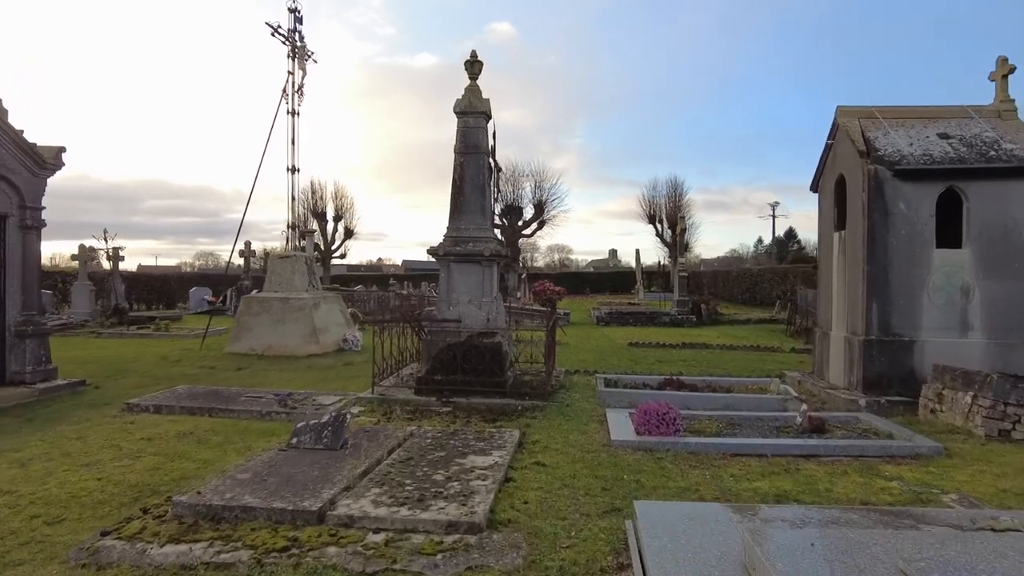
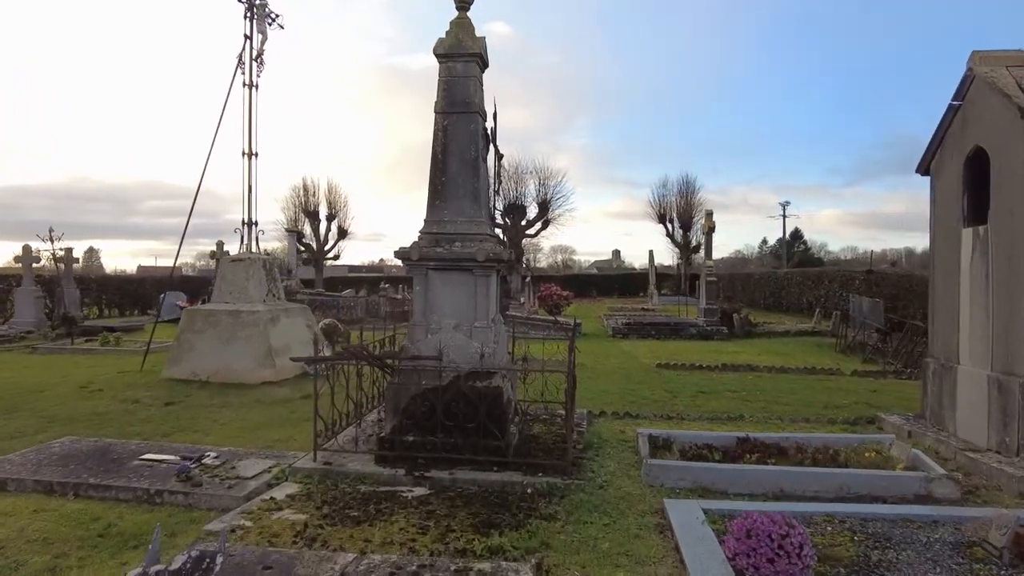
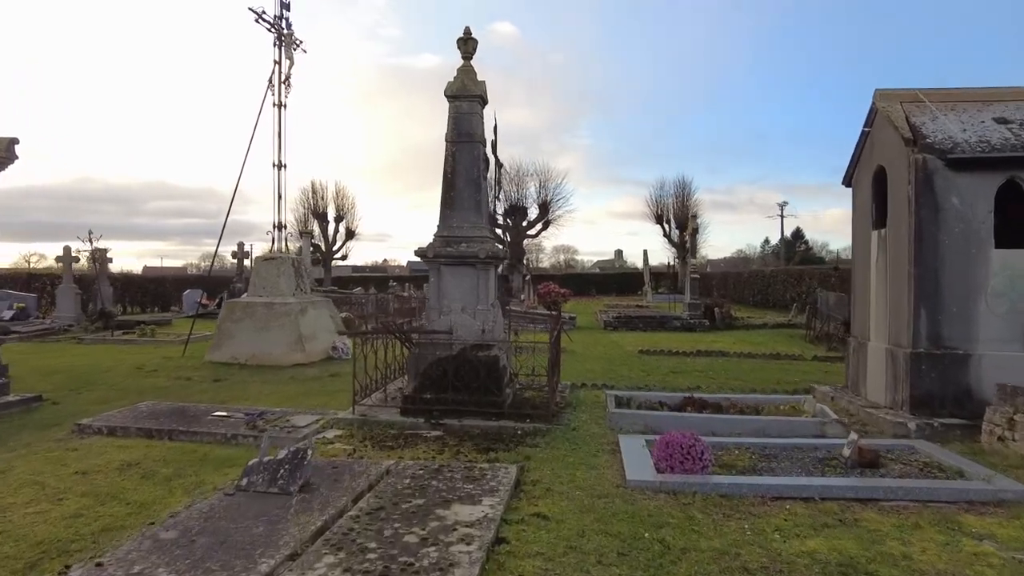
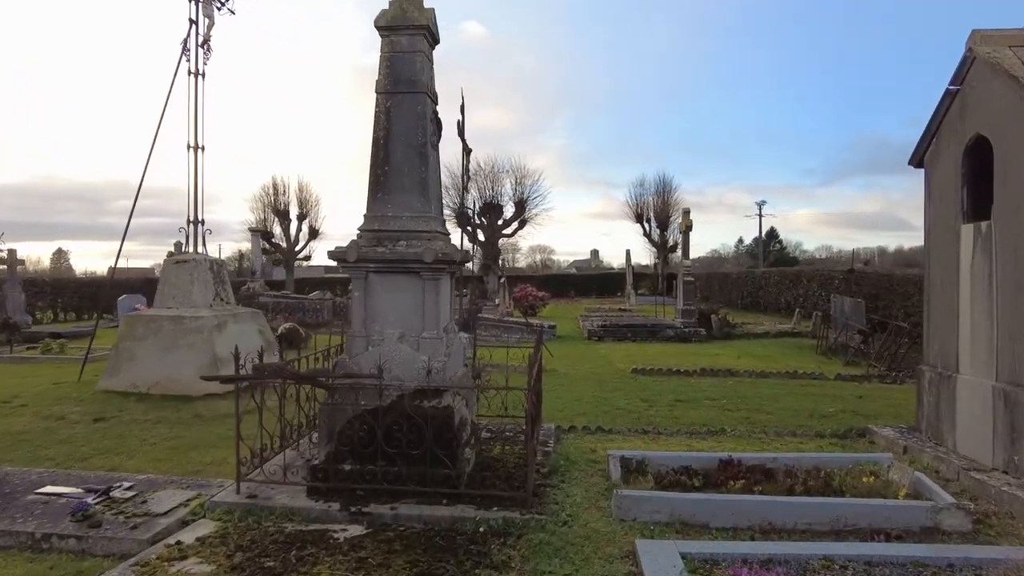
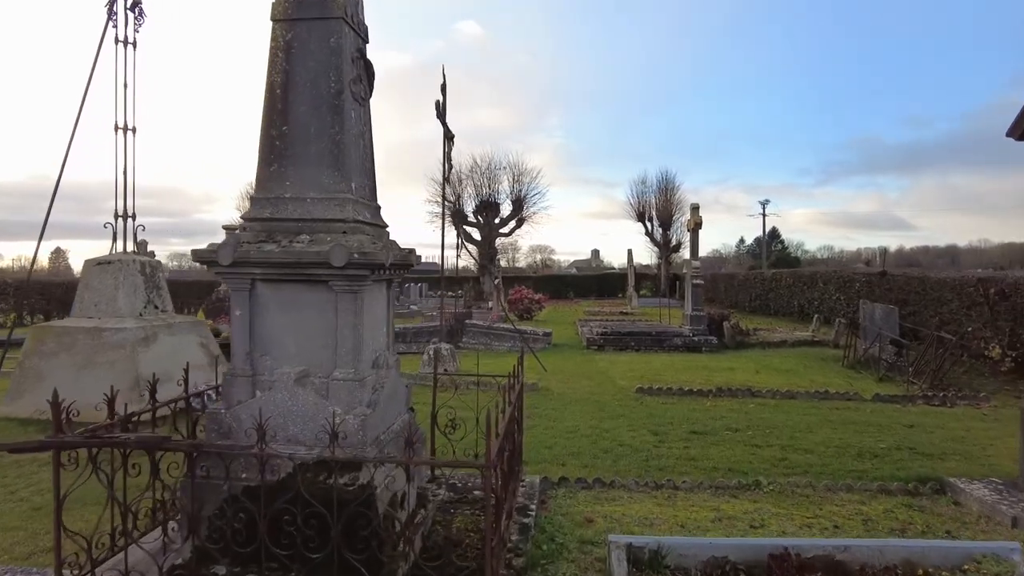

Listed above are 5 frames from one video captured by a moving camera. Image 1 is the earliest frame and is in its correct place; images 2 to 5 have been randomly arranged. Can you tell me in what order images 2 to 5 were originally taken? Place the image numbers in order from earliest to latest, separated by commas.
3, 2, 4, 5
